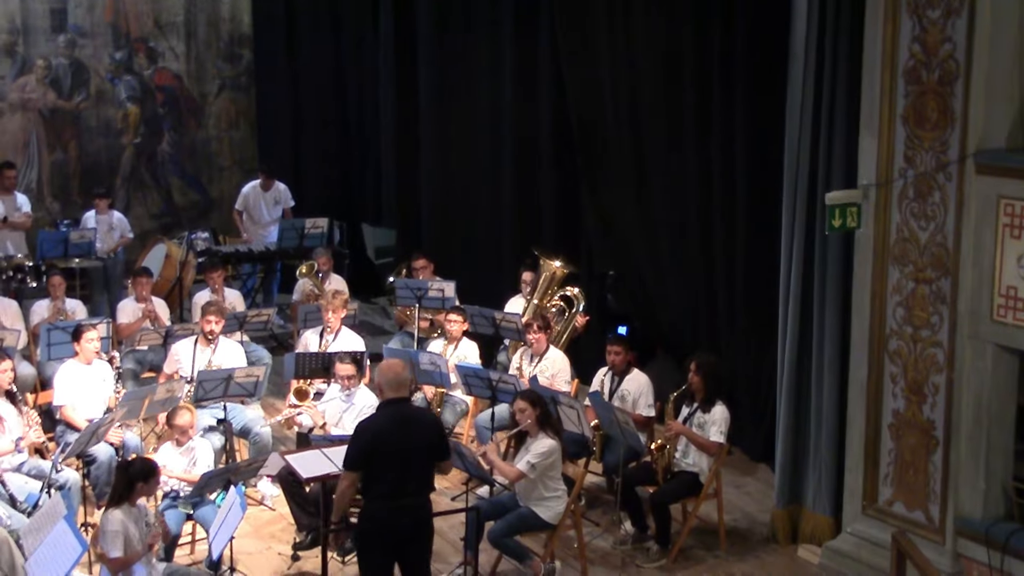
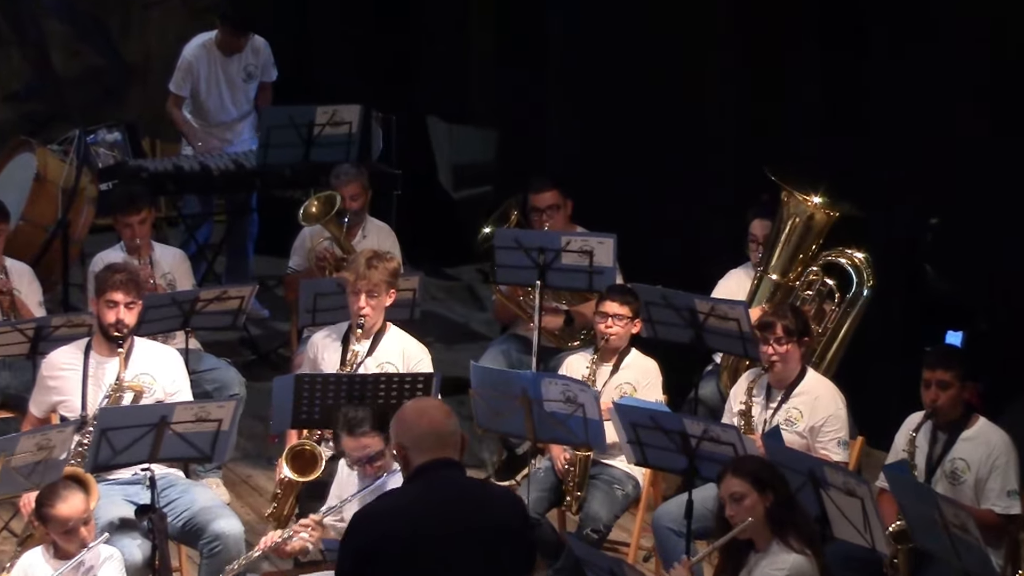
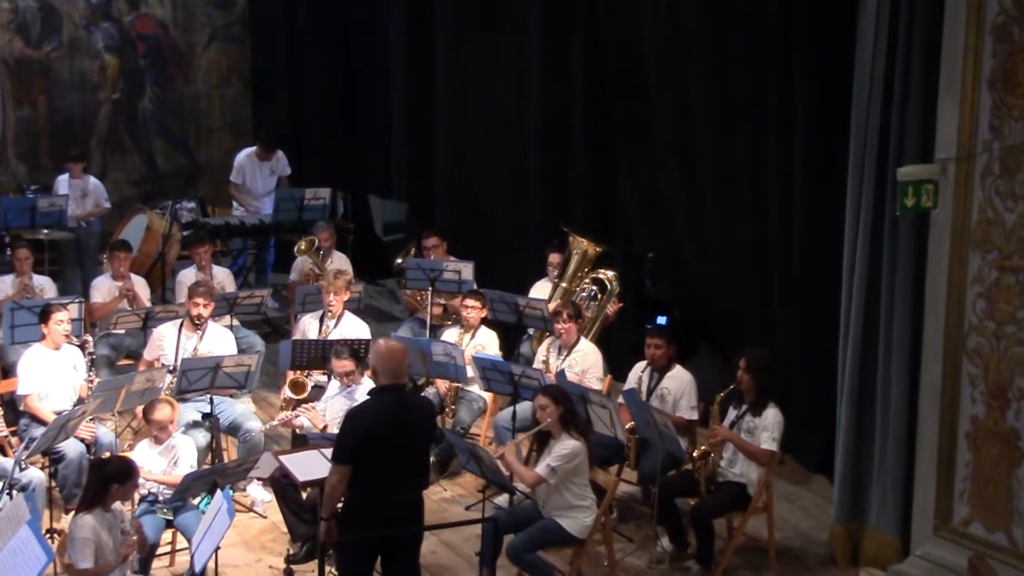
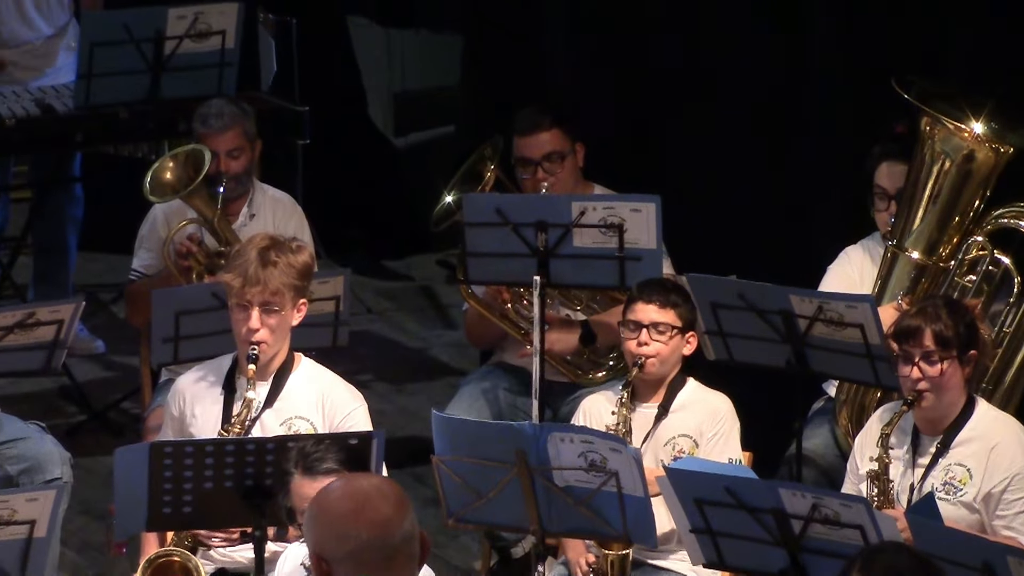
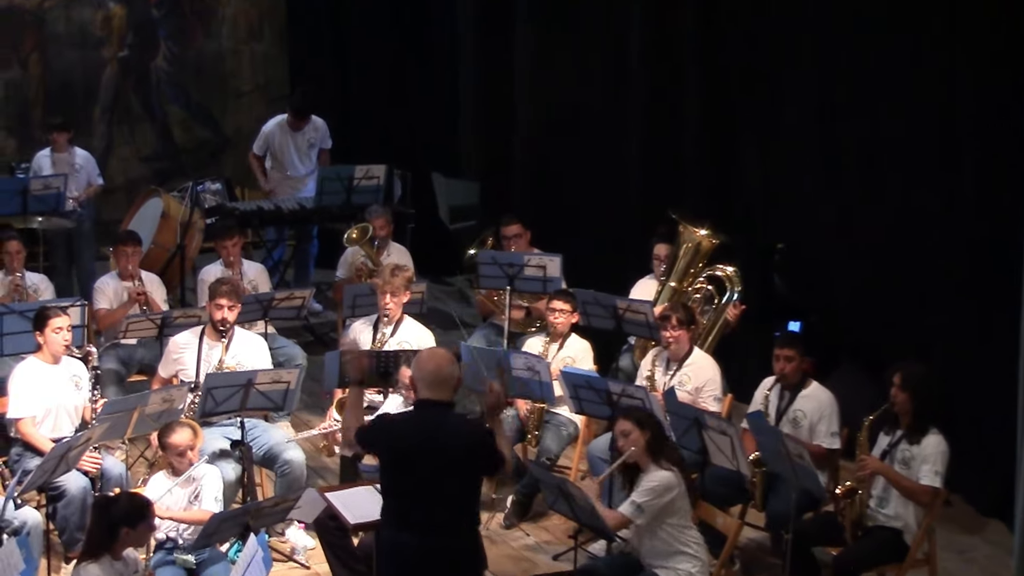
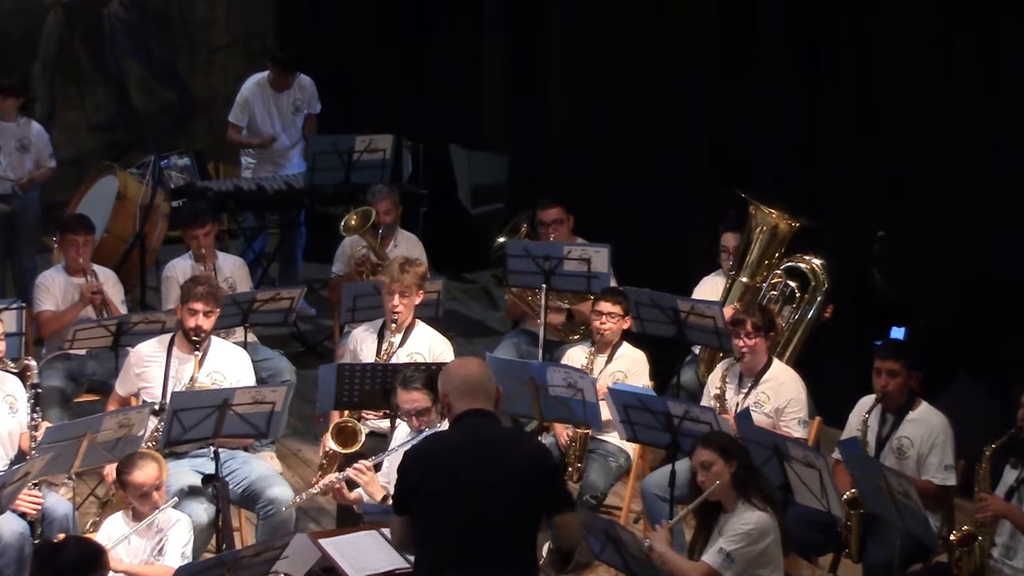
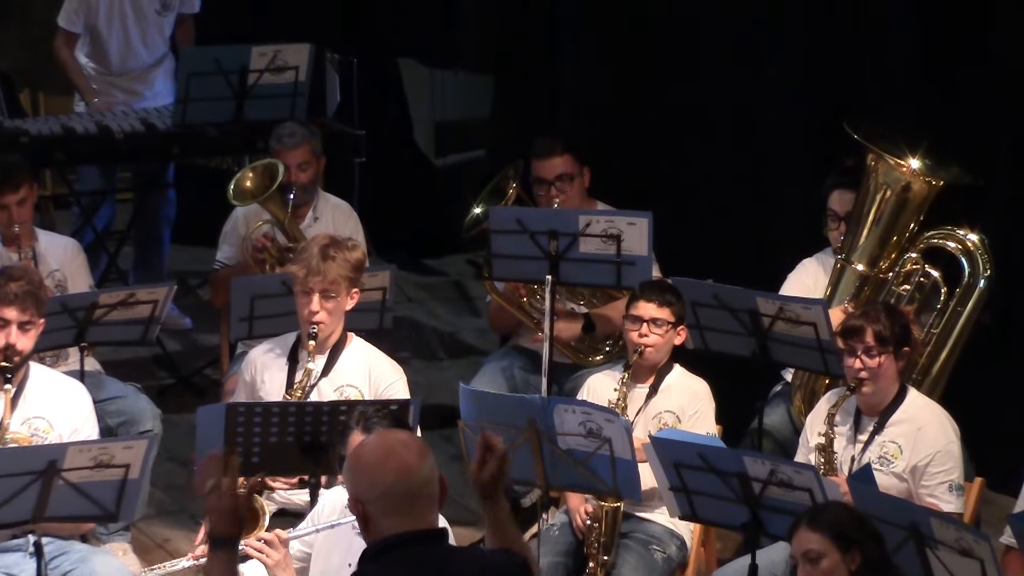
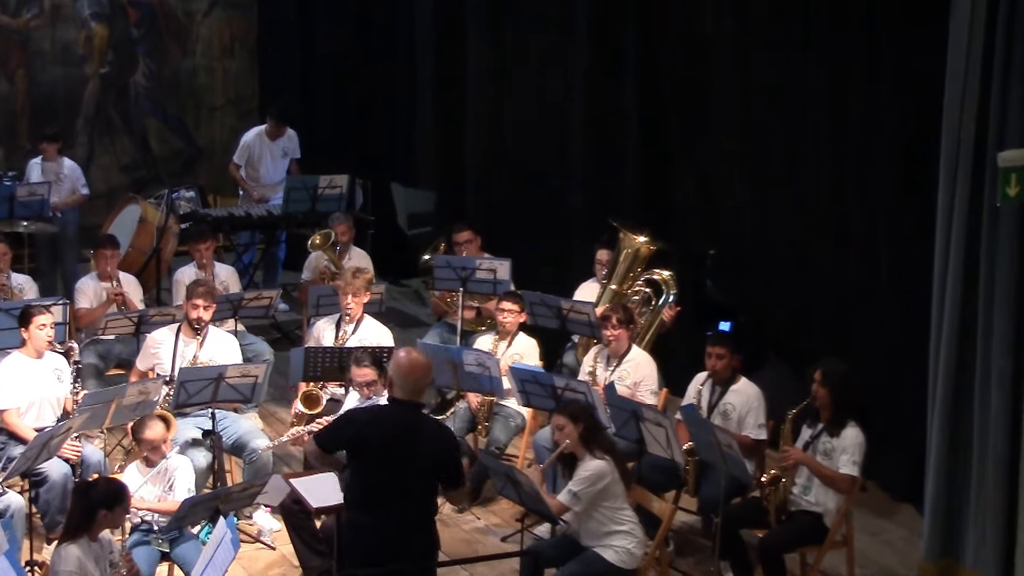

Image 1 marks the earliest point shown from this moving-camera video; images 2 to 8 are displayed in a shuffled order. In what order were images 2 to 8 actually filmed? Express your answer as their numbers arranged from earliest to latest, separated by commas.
3, 8, 5, 6, 2, 7, 4
